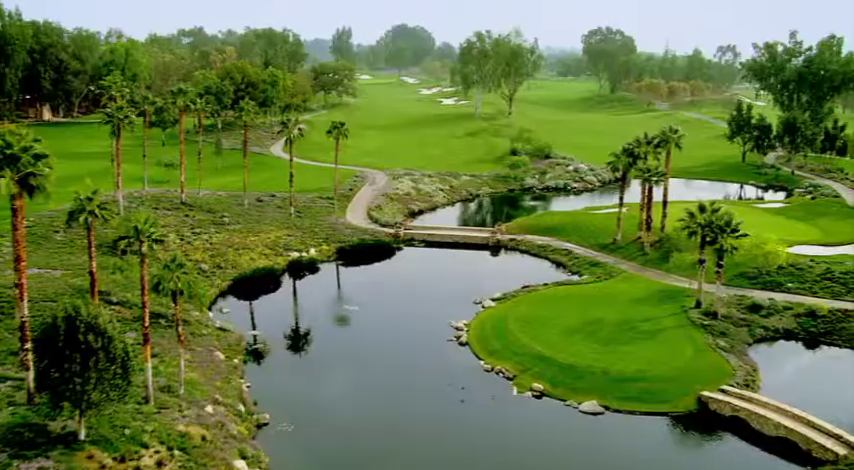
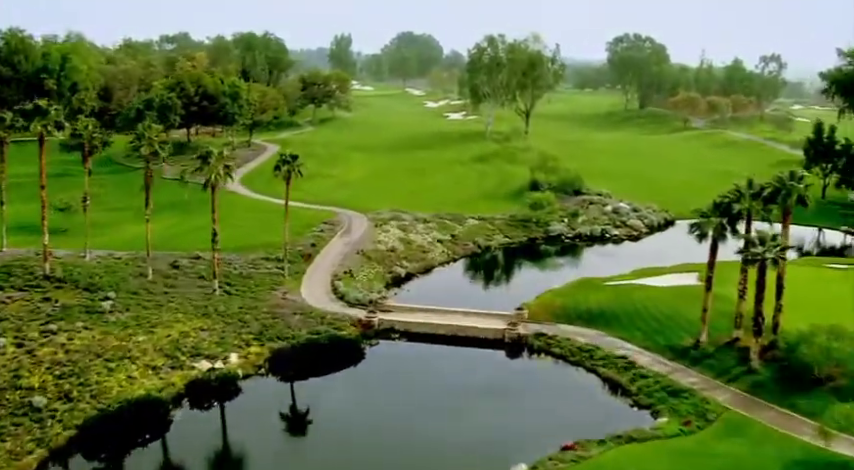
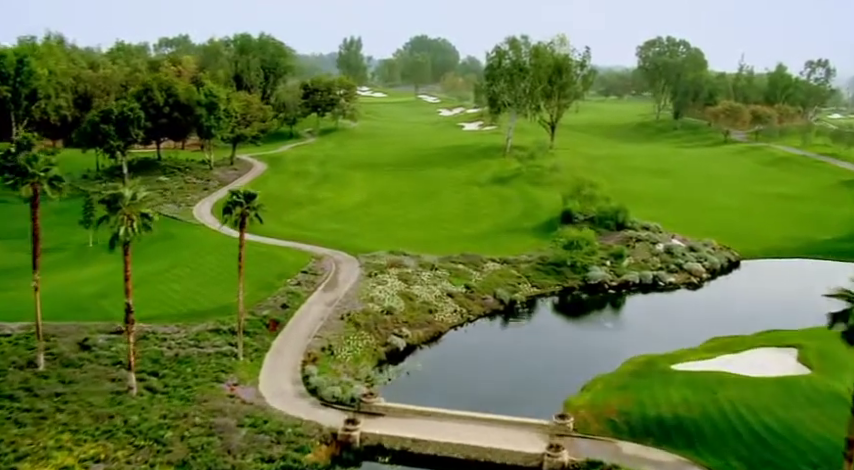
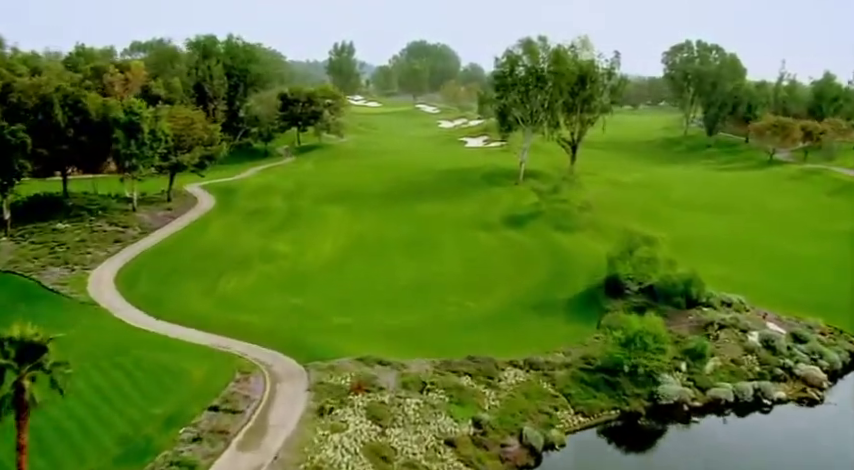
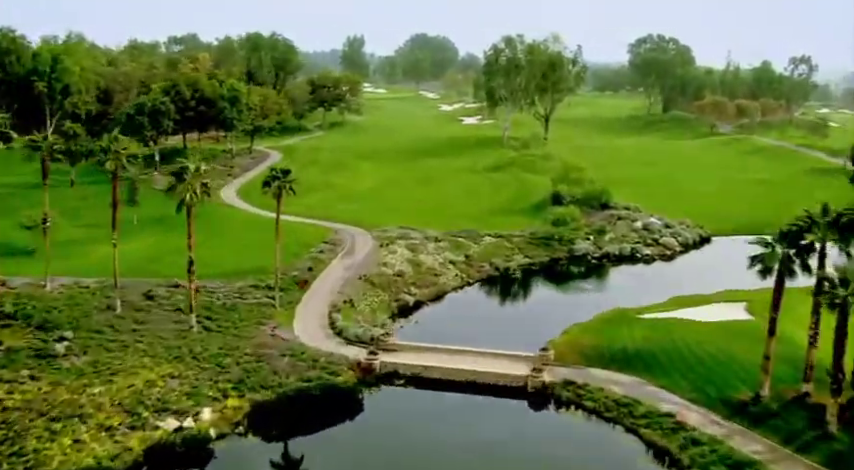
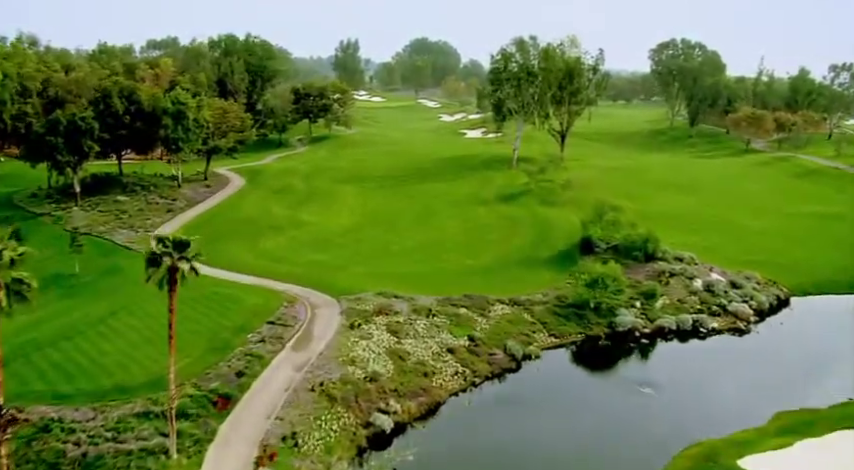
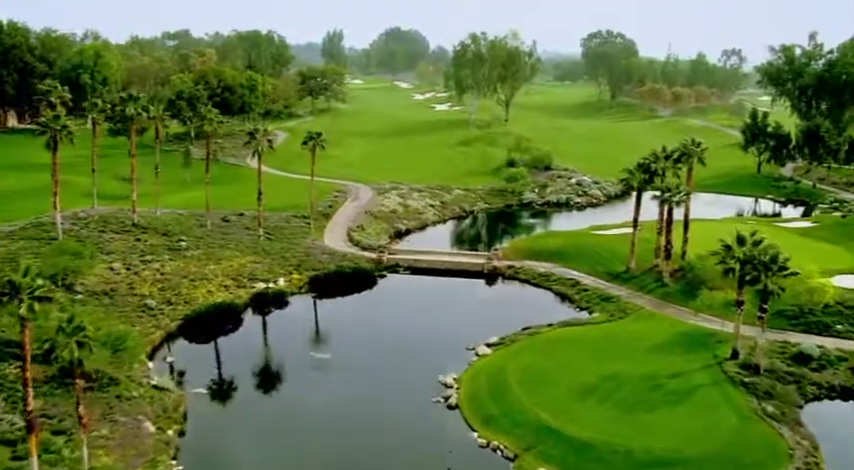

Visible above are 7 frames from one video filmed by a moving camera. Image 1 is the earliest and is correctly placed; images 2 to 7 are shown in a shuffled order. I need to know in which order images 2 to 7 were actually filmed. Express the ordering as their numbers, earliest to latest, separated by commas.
7, 2, 5, 3, 6, 4
